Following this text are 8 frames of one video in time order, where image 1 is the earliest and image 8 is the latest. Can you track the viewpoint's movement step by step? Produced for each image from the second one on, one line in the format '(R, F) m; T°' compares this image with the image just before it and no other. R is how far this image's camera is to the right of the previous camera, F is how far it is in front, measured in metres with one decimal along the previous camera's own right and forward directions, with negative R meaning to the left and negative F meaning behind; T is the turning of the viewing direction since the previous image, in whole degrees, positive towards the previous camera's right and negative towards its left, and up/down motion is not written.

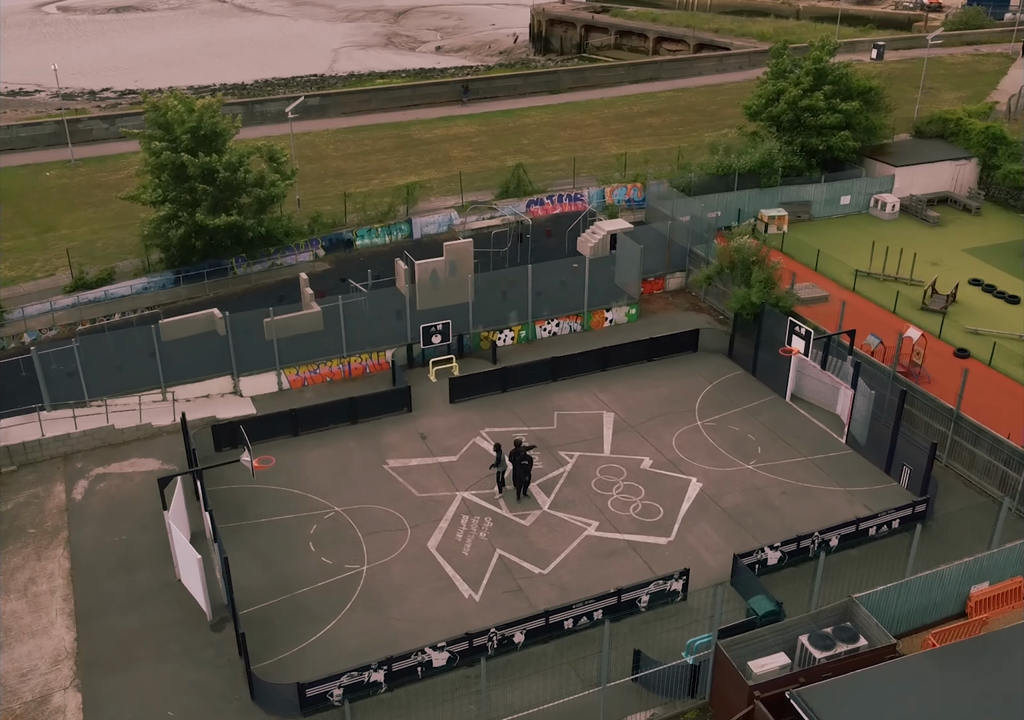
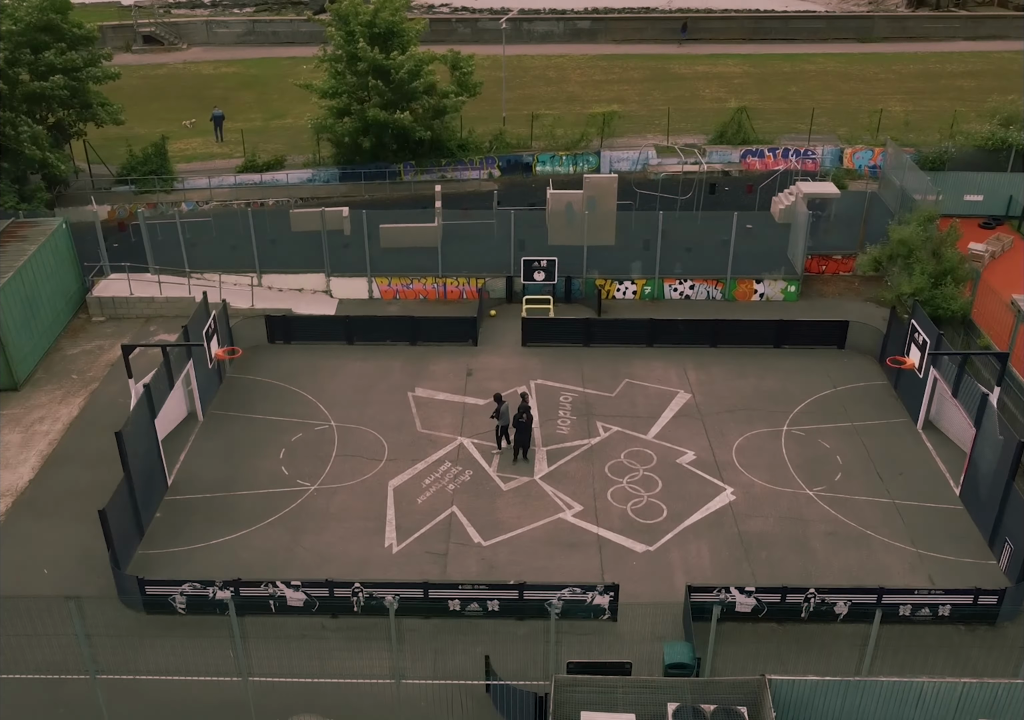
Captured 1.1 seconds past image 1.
(+8.6, +5.1) m; -21°
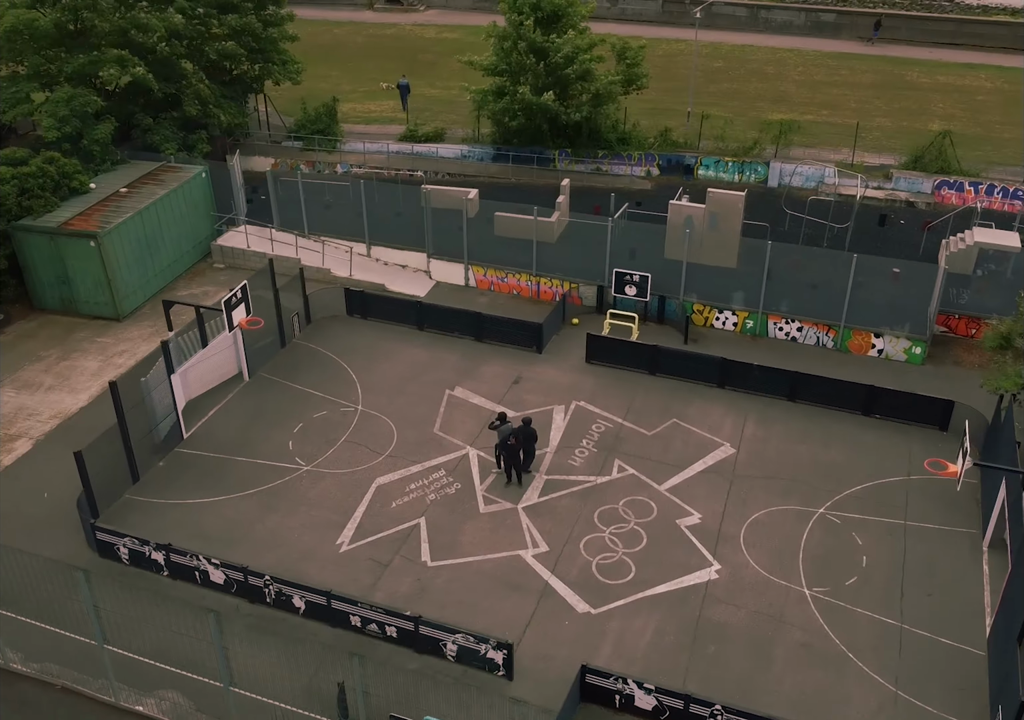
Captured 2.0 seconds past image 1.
(+6.5, +2.2) m; -17°
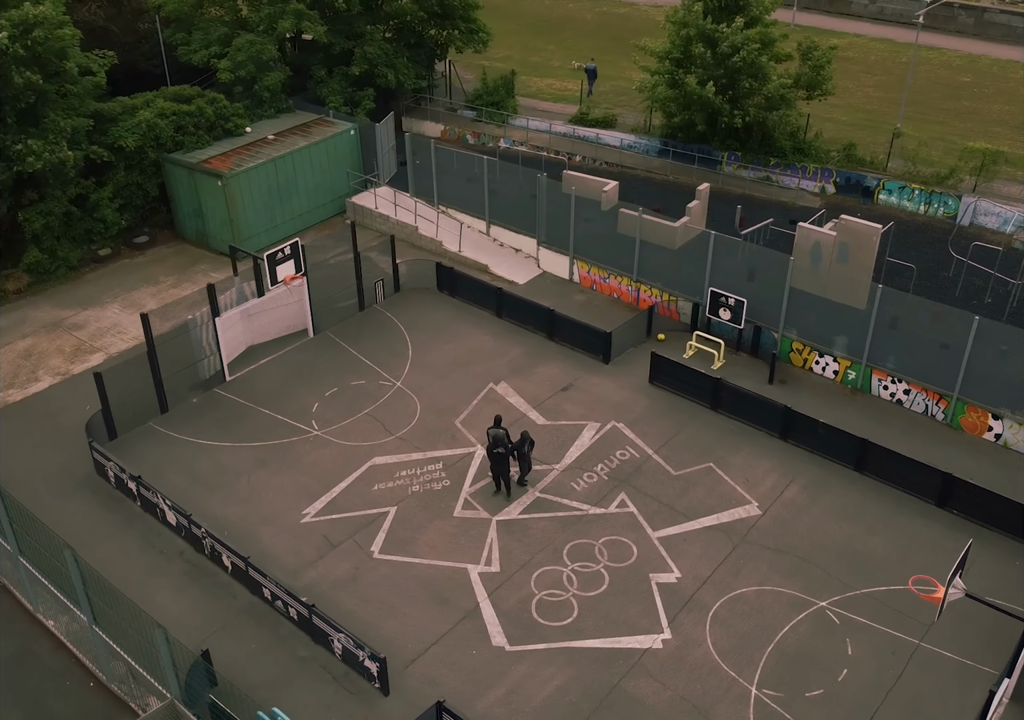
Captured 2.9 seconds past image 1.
(+6.1, +2.4) m; -17°
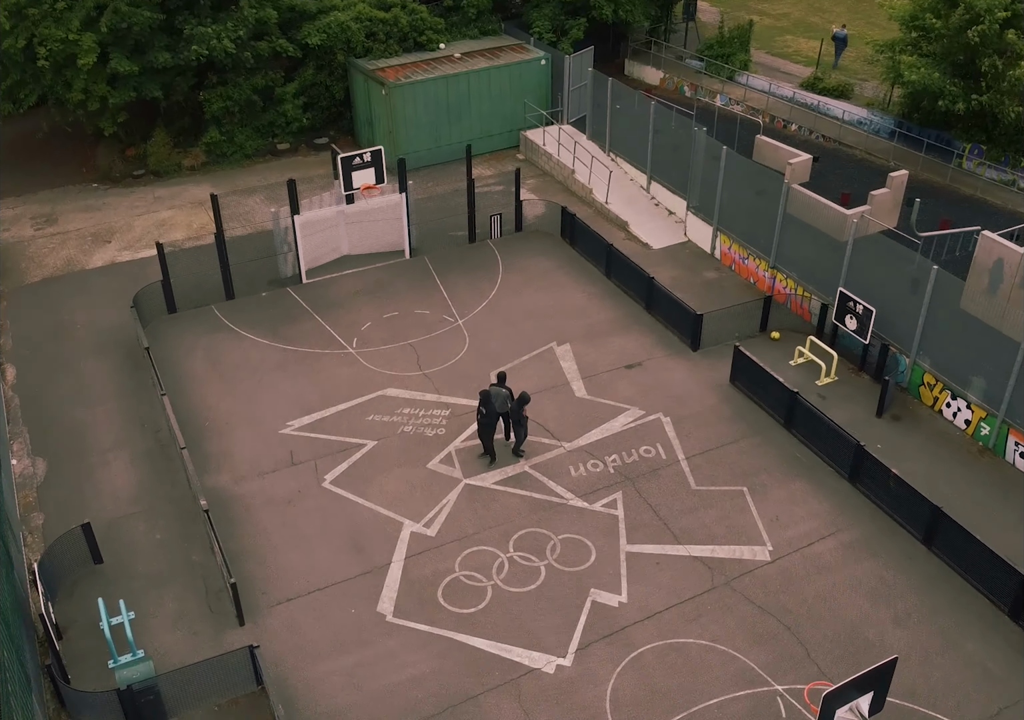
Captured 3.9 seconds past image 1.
(+6.3, +3.8) m; -19°
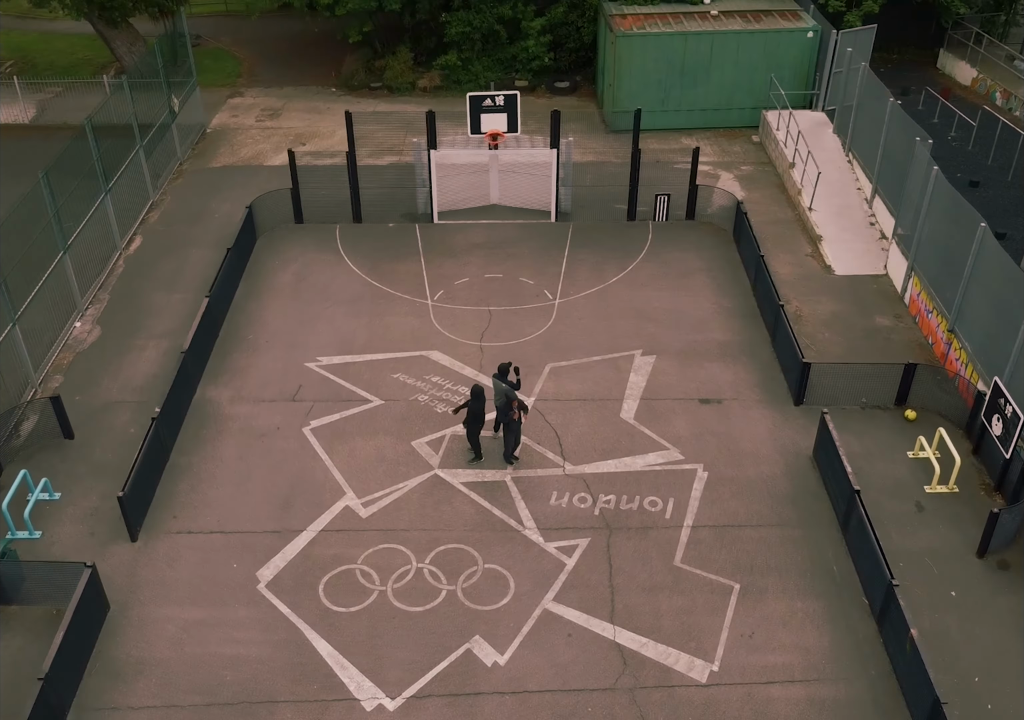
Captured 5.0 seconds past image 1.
(+6.0, +3.8) m; -21°
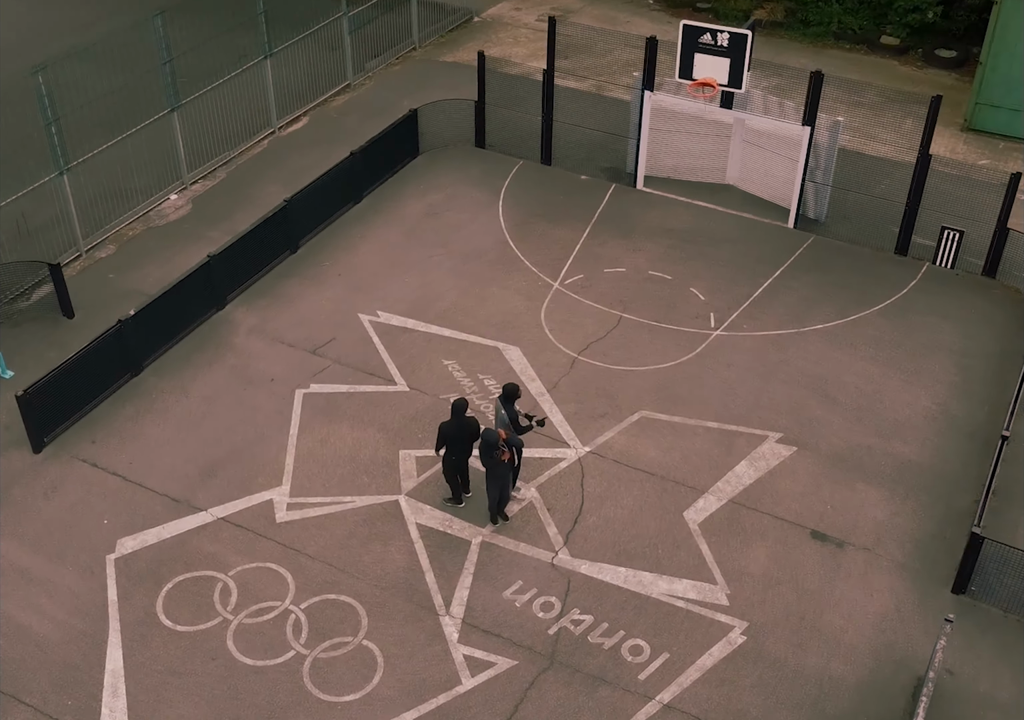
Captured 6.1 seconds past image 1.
(+3.9, +5.3) m; -20°
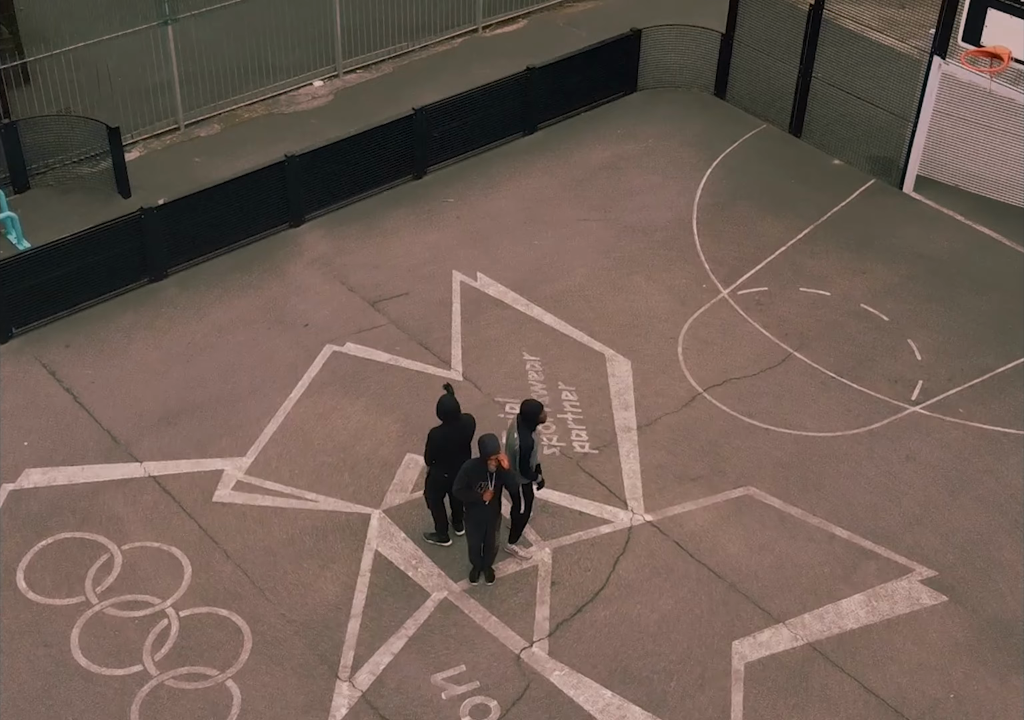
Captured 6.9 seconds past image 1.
(+2.3, +3.4) m; -15°
